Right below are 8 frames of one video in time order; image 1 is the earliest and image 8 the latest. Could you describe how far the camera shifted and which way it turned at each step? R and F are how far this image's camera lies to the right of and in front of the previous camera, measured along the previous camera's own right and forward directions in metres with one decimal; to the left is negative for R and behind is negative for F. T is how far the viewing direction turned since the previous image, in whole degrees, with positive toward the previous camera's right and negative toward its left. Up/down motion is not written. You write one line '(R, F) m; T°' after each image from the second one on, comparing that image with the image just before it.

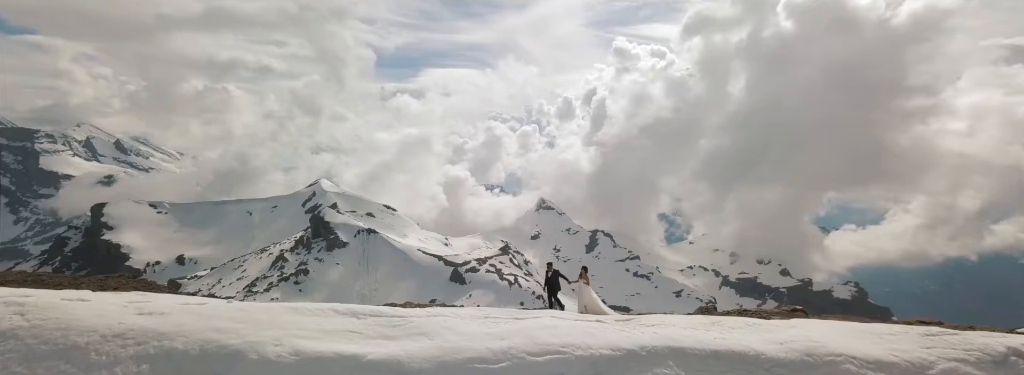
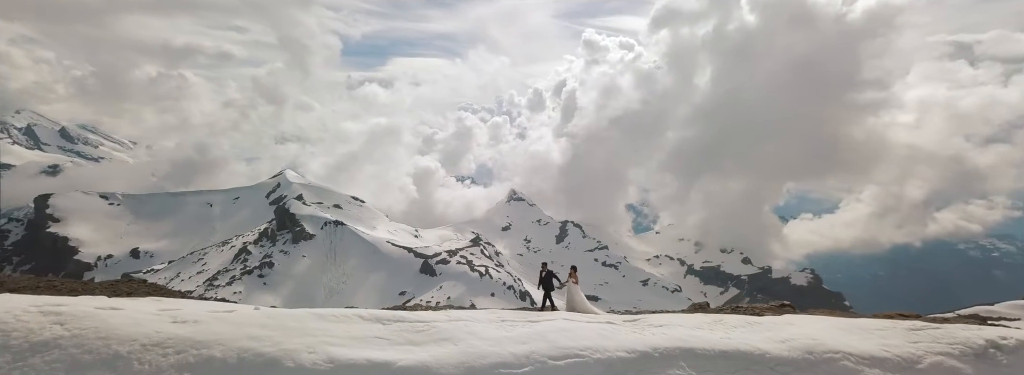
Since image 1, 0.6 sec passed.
(-0.9, -0.3) m; +1°
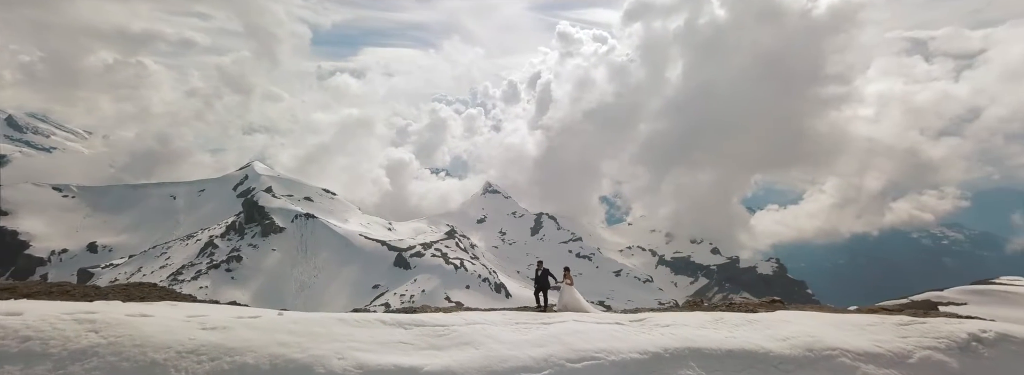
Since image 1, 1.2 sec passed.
(-0.8, -0.2) m; +1°
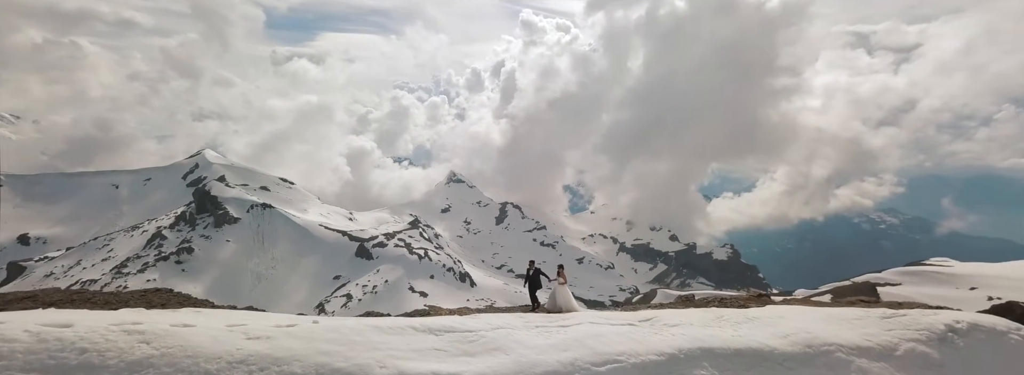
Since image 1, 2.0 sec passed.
(-1.2, -0.4) m; +1°
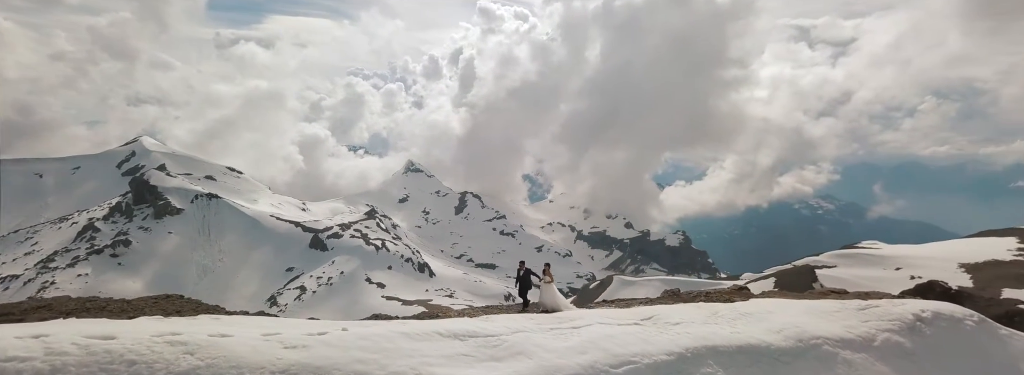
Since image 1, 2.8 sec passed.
(-1.2, -0.5) m; +2°
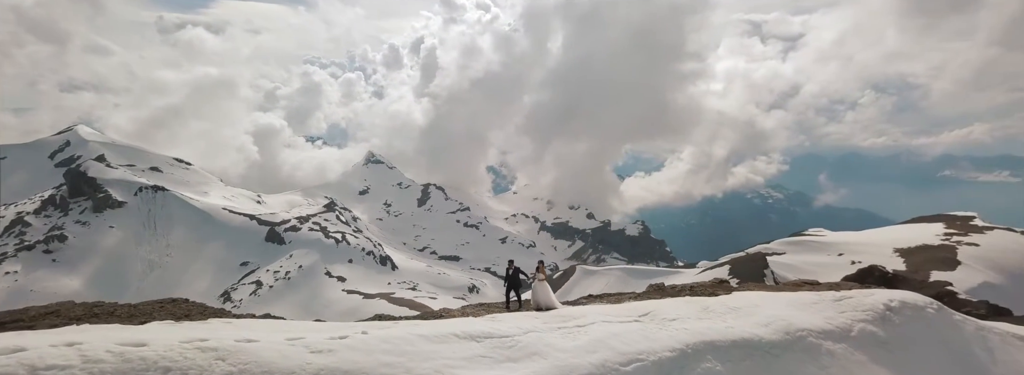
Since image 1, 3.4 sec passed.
(-1.0, -0.5) m; +2°
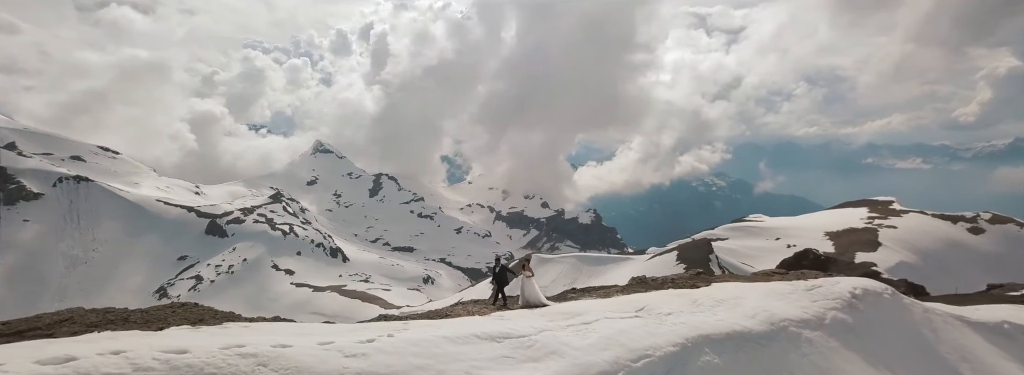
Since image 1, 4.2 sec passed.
(-1.3, -0.7) m; +2°
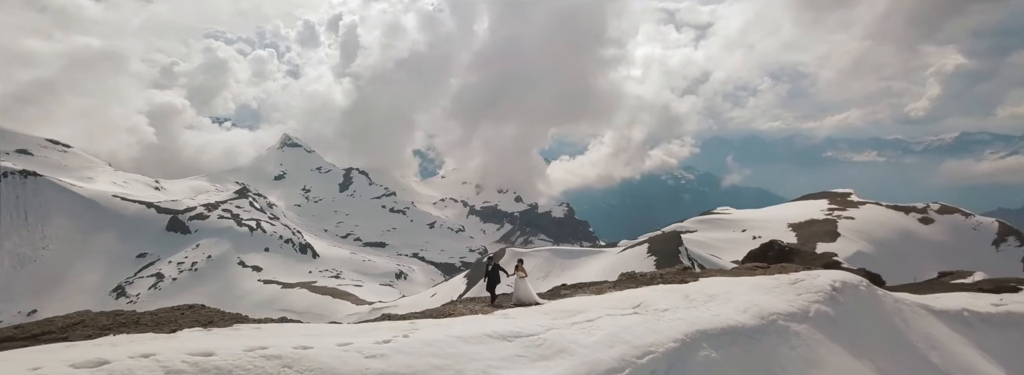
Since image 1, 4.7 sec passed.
(-0.8, -0.5) m; +1°
